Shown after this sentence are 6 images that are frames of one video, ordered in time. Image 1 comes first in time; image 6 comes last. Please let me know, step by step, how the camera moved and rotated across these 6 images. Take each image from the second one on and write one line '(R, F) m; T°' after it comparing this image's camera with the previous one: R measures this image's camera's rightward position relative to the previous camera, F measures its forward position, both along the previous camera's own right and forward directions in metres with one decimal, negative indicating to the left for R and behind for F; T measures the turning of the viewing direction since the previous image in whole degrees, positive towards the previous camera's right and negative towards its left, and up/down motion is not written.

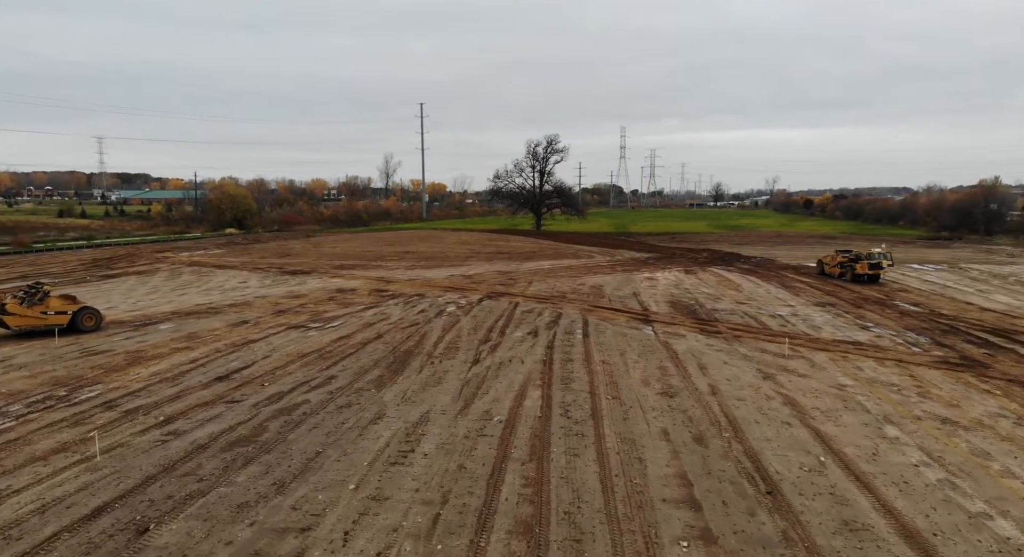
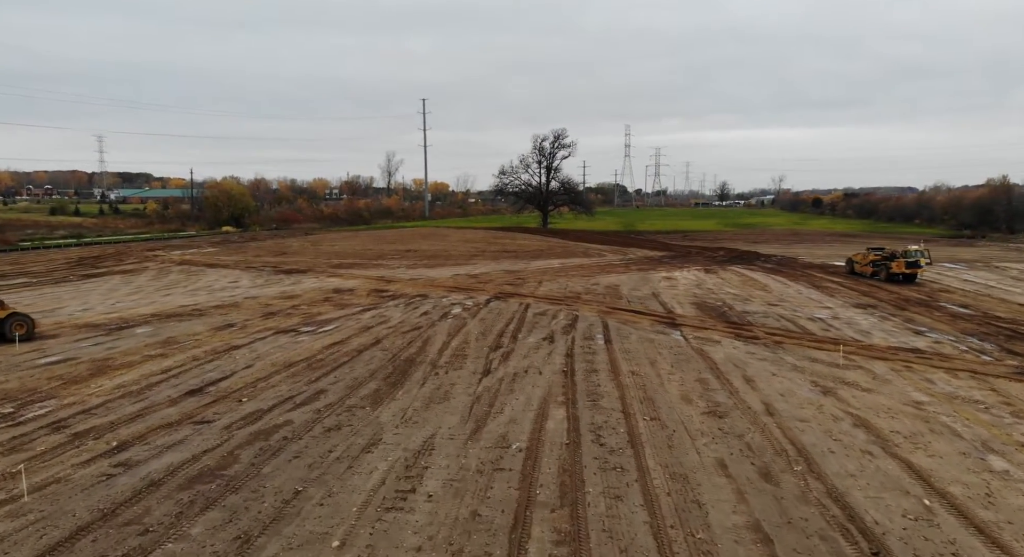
(-0.2, +1.6) m; 0°
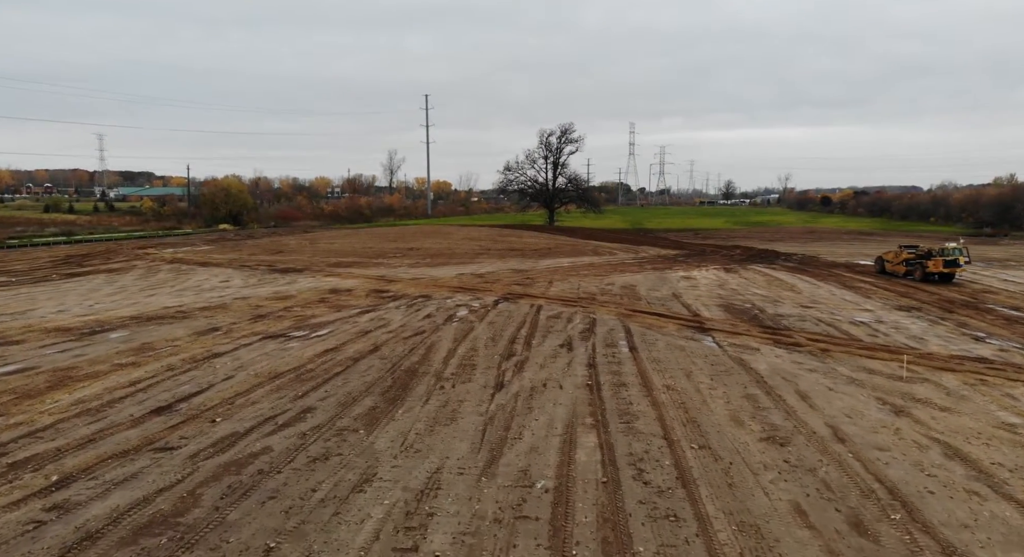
(-0.2, +1.5) m; 0°
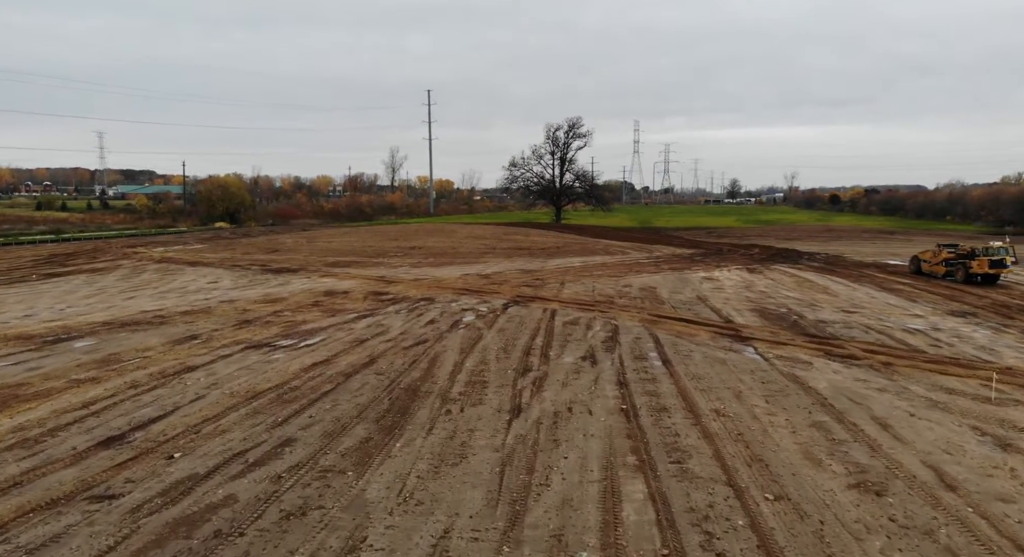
(-0.2, +1.5) m; 0°
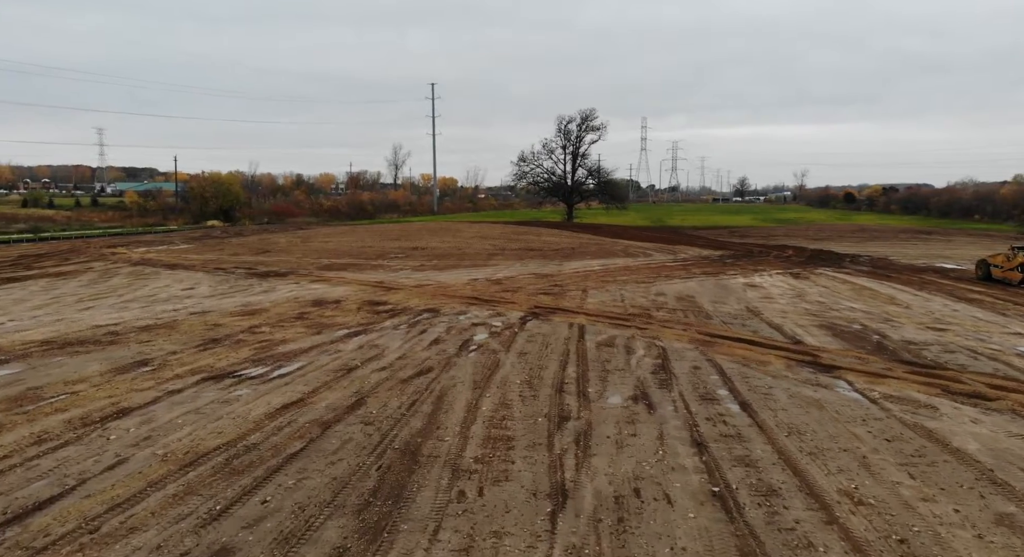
(-0.3, +2.5) m; 0°
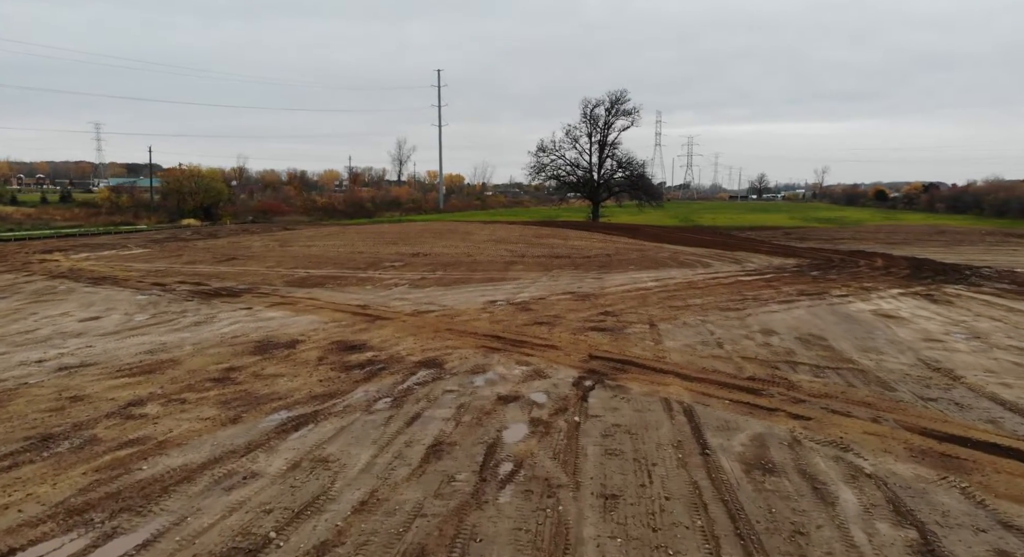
(-0.6, +5.4) m; -1°
